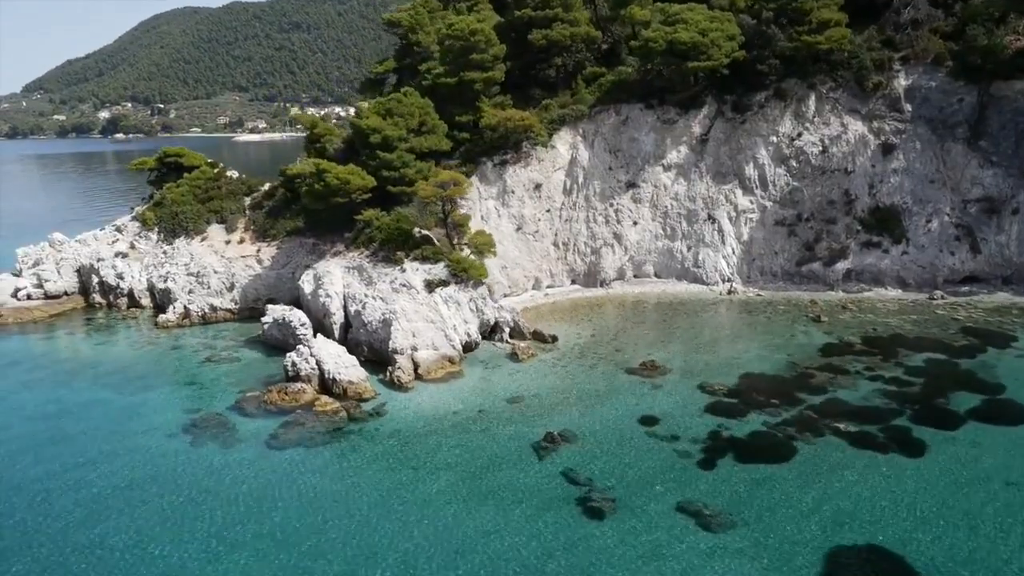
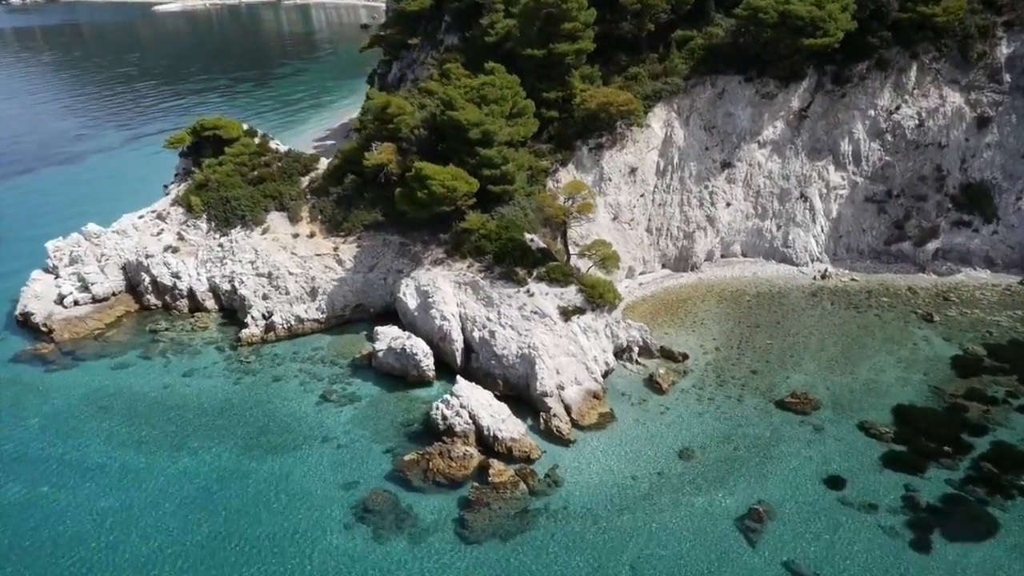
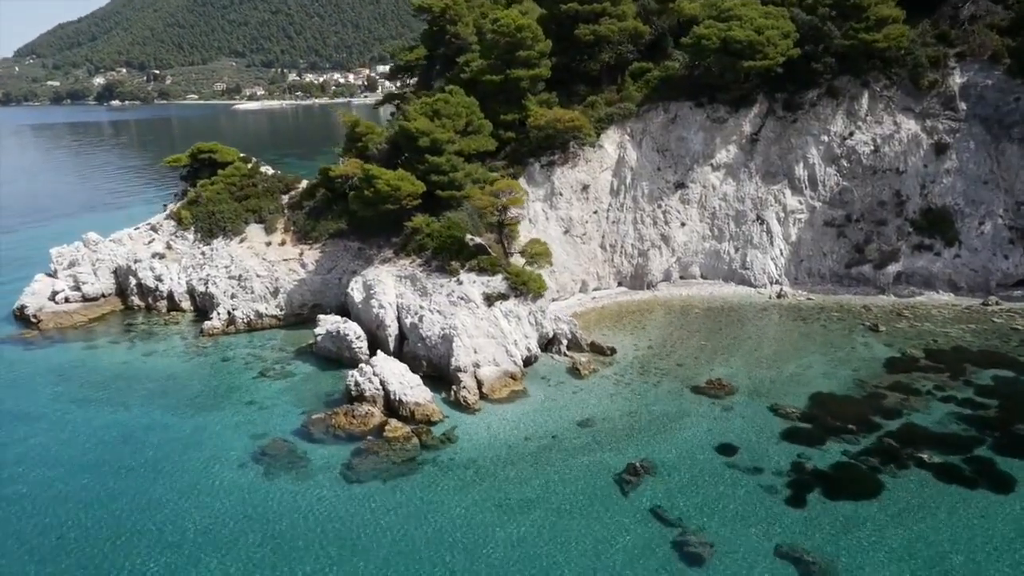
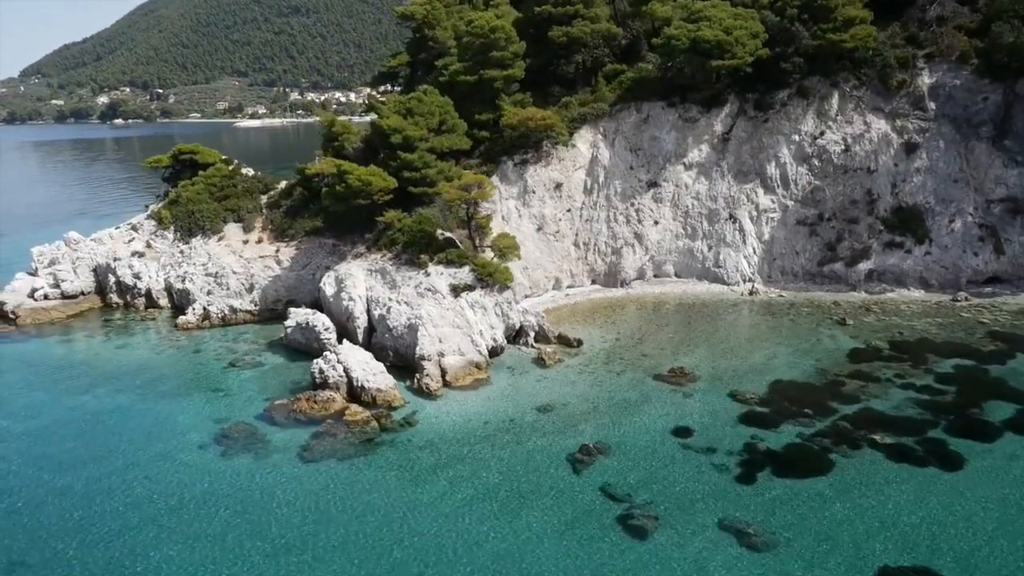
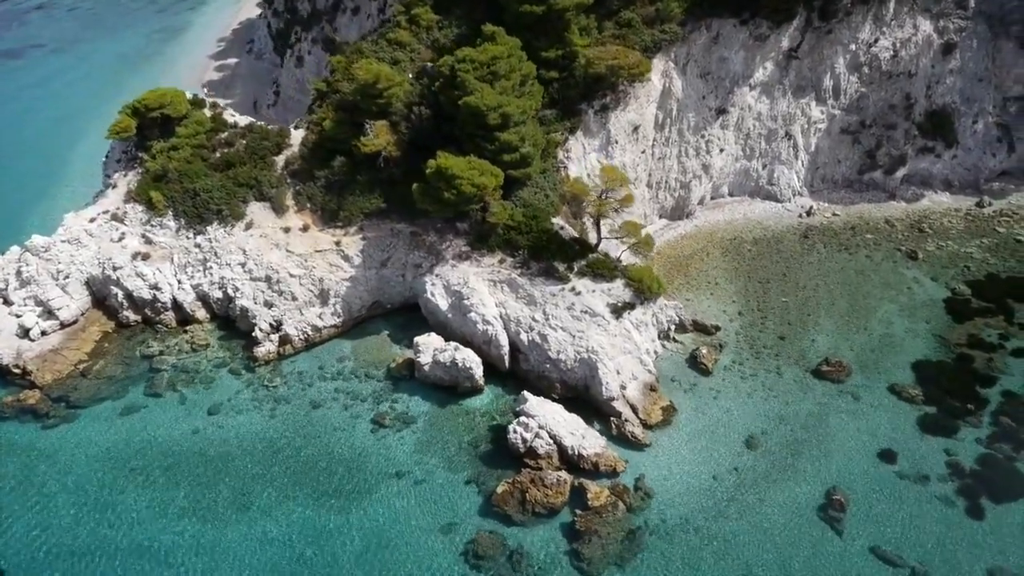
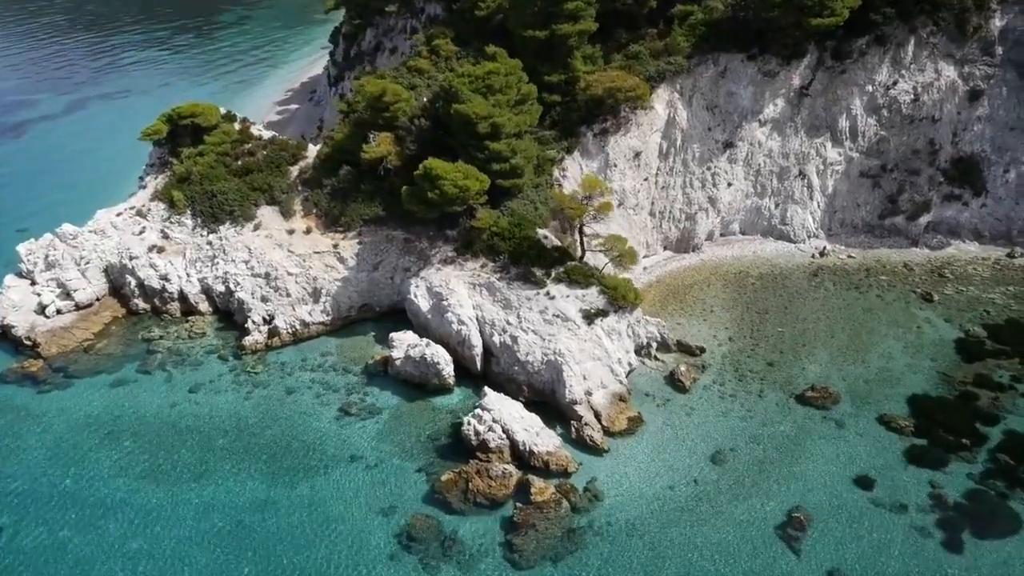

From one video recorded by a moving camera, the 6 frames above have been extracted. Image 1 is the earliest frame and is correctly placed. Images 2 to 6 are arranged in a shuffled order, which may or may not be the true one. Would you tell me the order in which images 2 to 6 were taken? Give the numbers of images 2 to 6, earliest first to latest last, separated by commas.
4, 3, 2, 6, 5
